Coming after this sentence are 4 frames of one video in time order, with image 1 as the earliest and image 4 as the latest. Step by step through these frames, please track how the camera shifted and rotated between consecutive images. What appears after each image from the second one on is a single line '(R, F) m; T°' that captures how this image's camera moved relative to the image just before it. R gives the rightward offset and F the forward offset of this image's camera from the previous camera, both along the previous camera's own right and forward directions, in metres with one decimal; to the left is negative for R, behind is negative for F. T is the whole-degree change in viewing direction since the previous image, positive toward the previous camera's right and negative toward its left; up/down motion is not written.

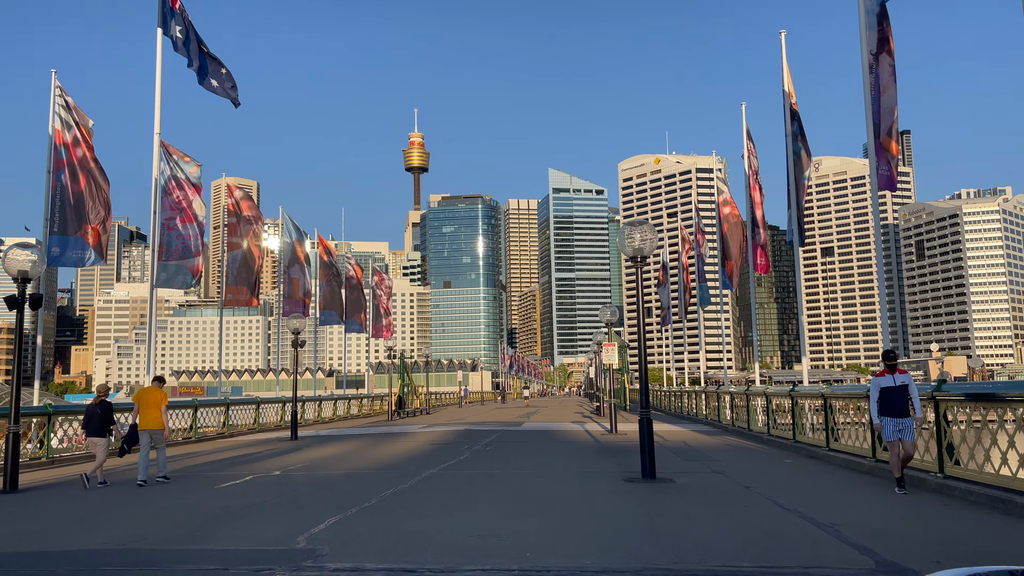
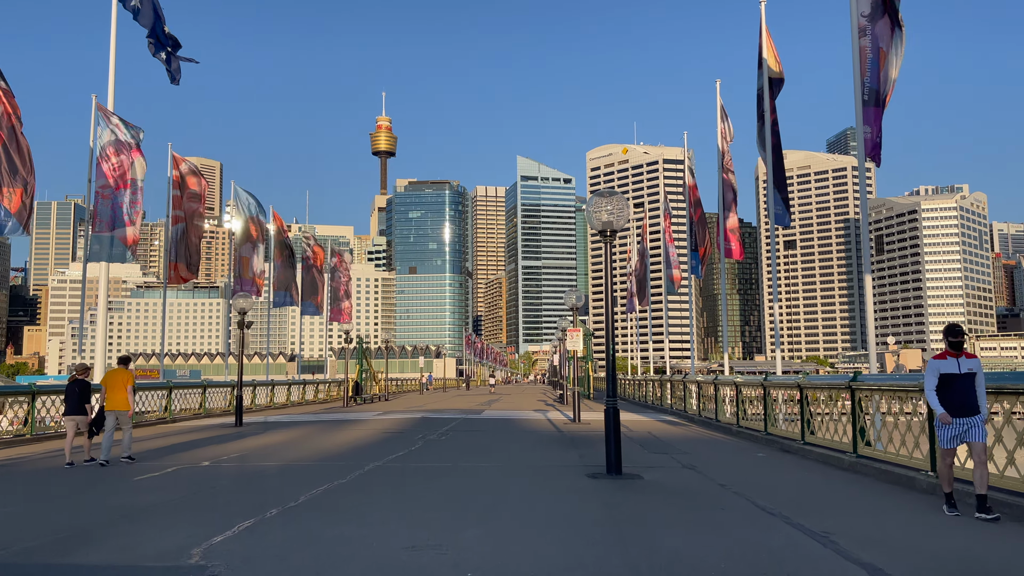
(+0.1, +1.1) m; +3°
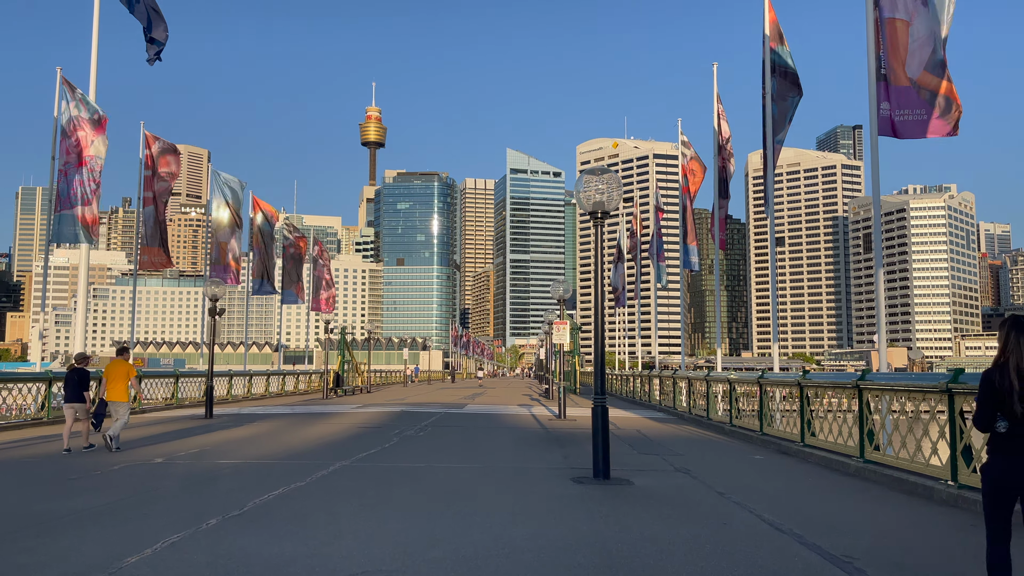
(+0.1, +0.9) m; +1°
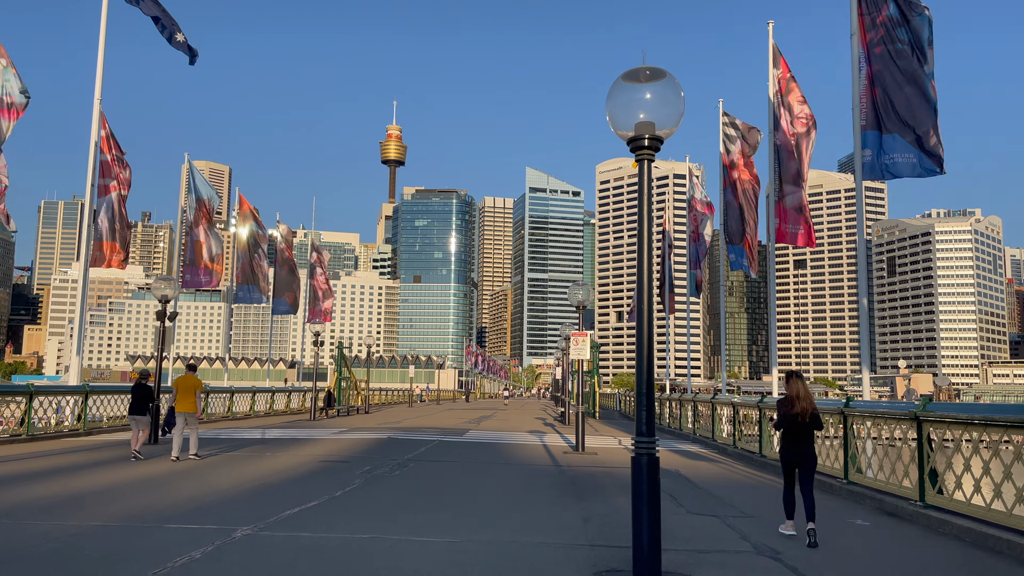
(+0.2, +3.4) m; -1°
